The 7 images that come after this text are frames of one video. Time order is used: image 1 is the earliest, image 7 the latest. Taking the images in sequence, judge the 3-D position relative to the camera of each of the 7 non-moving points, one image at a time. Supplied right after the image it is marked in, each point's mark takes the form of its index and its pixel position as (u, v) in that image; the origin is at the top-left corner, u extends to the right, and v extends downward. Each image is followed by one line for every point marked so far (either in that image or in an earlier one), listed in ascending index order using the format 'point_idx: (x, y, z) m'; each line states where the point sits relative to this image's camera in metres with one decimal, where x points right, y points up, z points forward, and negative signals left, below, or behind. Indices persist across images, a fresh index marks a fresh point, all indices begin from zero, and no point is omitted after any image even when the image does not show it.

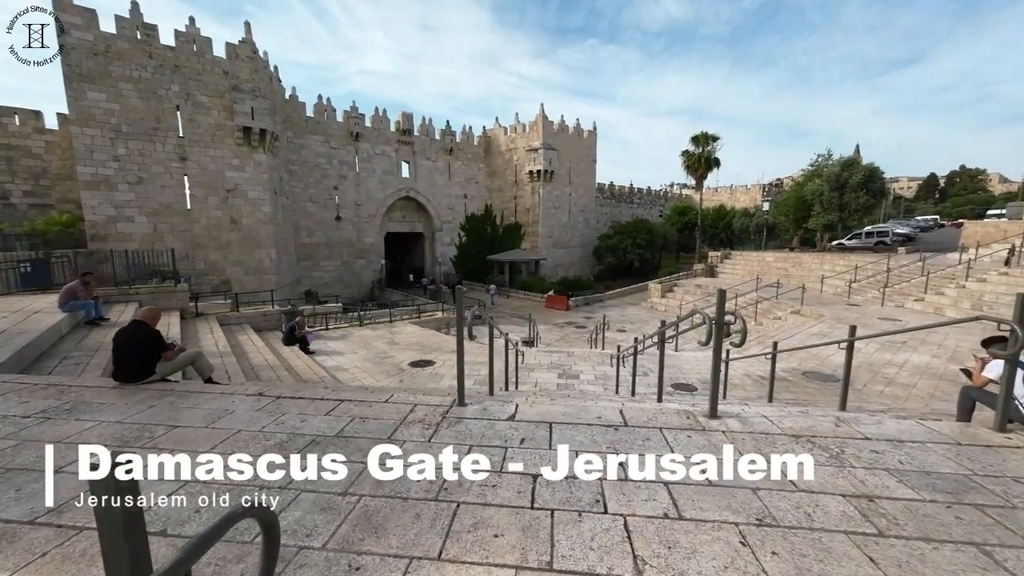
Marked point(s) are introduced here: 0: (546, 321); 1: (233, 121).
0: (+1.6, -1.6, +19.0) m
1: (-13.6, +8.2, +19.4) m
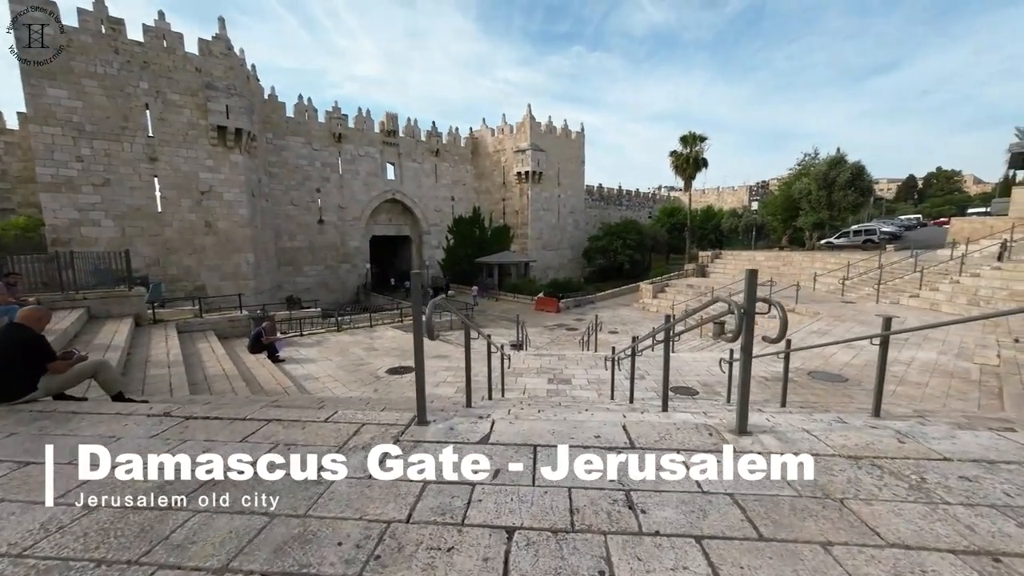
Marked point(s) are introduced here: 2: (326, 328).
0: (+1.1, -1.7, +18.4) m
1: (-14.3, +7.9, +18.6) m
2: (-5.6, -1.2, +11.8) m
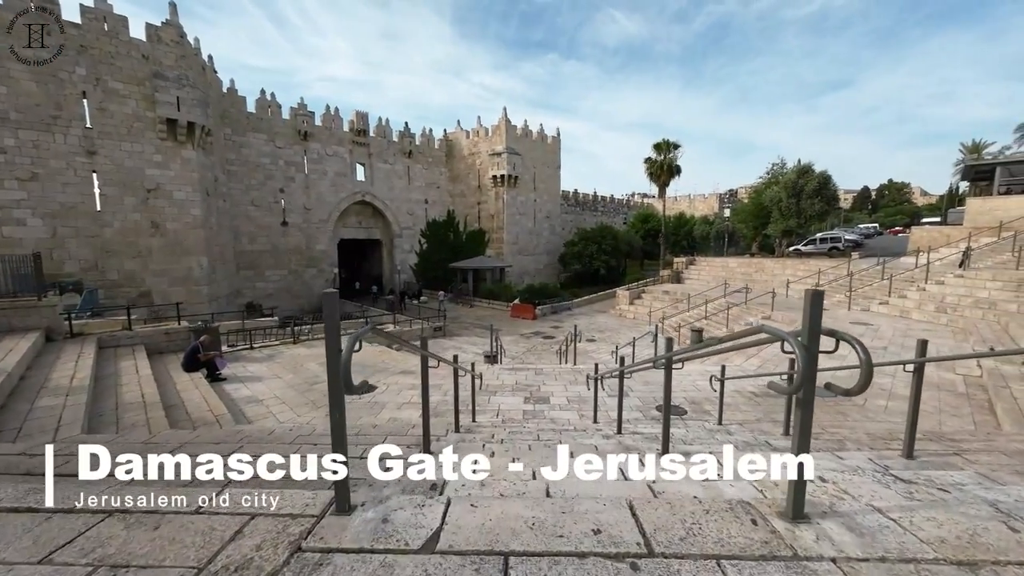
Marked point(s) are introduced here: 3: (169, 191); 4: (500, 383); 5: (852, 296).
0: (0.0, -2.0, +17.7) m
1: (-15.4, +7.6, +17.1) m
2: (-6.4, -1.4, +10.7) m
3: (-15.3, +4.3, +17.7) m
4: (-0.2, -1.9, +7.6) m
5: (+13.6, -0.3, +15.7) m
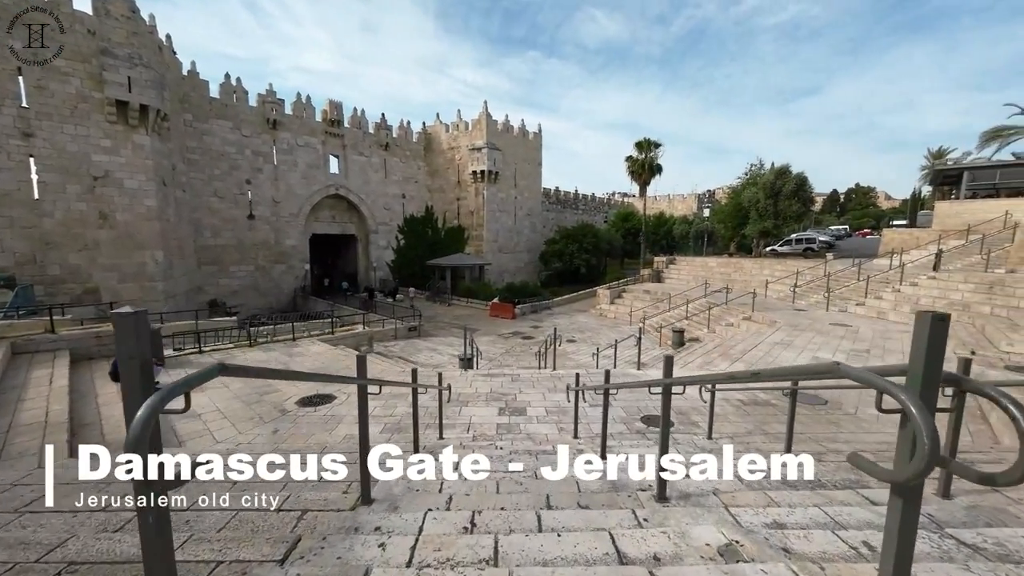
0: (-1.0, -1.9, +17.1) m
1: (-16.3, +7.8, +15.7) m
2: (-7.0, -1.4, +9.8) m
3: (-16.2, +4.5, +16.3) m
4: (-0.7, -1.9, +7.0) m
5: (+12.7, -0.4, +15.8) m
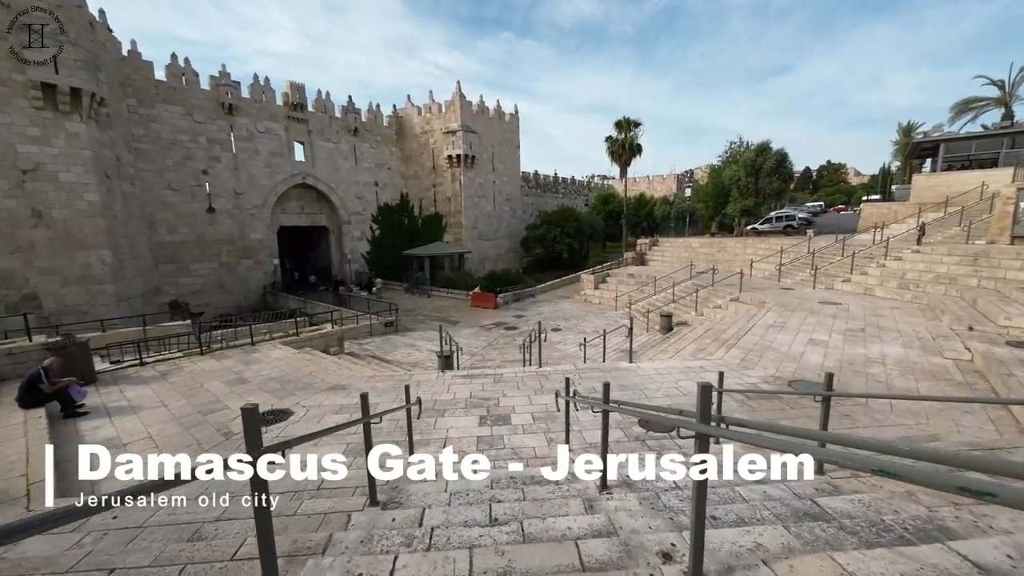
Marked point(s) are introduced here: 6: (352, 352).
0: (-1.7, -1.5, +16.4) m
1: (-17.2, +7.6, +13.9) m
2: (-7.4, -1.4, +8.8) m
3: (-17.1, +4.3, +14.6) m
4: (-1.0, -1.8, +6.2) m
5: (+12.0, +0.5, +15.5) m
6: (-4.9, -1.9, +11.9) m
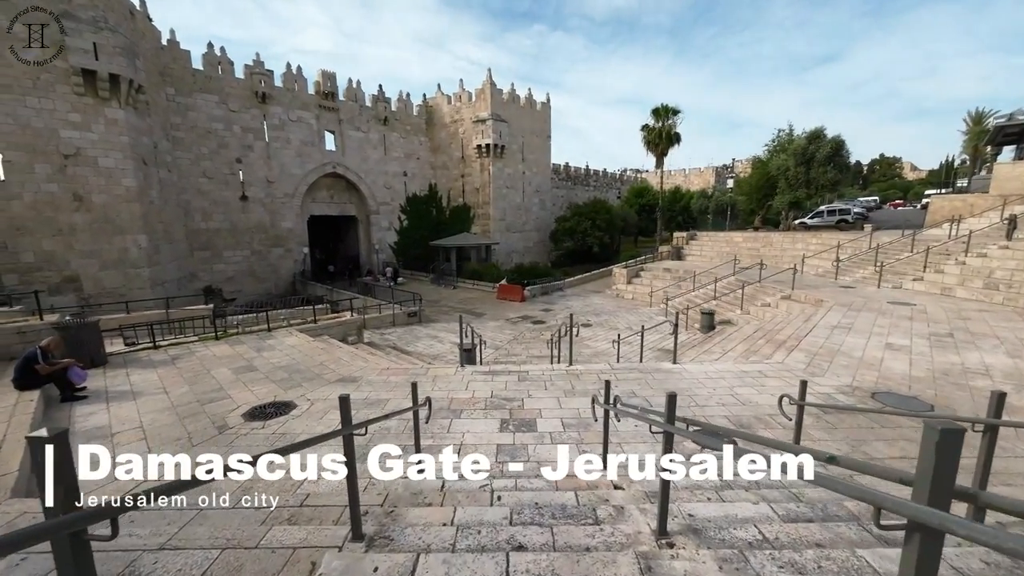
0: (-0.6, -1.2, +15.7) m
1: (-16.1, +8.2, +14.2) m
2: (-6.8, -1.0, +8.5) m
3: (-16.0, +5.0, +14.9) m
4: (-0.6, -1.5, +5.5) m
5: (+13.0, +0.6, +13.9) m
6: (-4.1, -1.6, +11.5) m
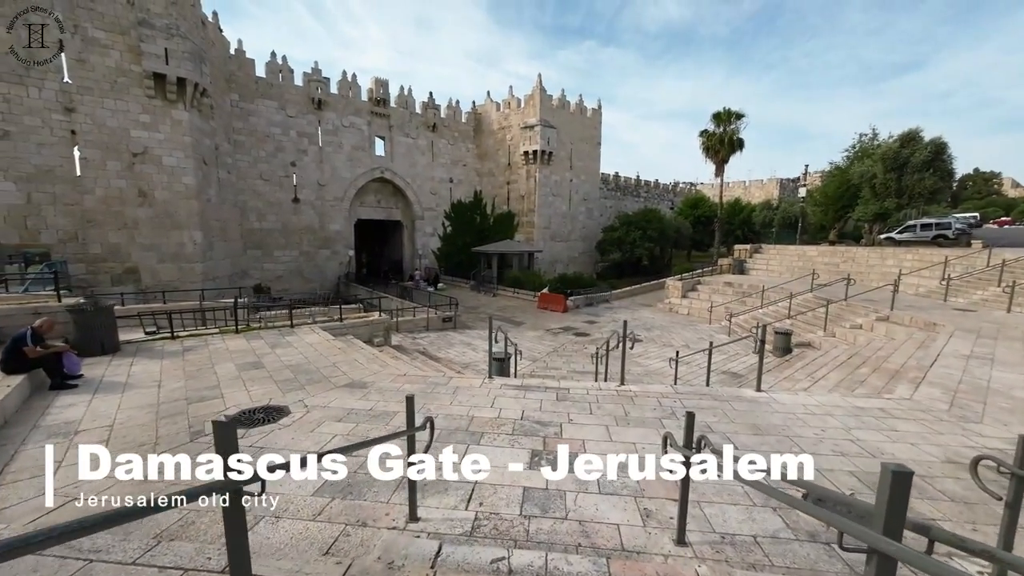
0: (+0.9, -1.4, +14.5) m
1: (-14.3, +8.6, +15.0) m
2: (-6.0, -0.8, +8.1) m
3: (-14.2, +5.3, +15.6) m
4: (-0.2, -1.5, +4.4) m
5: (+14.3, -0.2, +11.3) m
6: (-3.0, -1.5, +10.7) m
